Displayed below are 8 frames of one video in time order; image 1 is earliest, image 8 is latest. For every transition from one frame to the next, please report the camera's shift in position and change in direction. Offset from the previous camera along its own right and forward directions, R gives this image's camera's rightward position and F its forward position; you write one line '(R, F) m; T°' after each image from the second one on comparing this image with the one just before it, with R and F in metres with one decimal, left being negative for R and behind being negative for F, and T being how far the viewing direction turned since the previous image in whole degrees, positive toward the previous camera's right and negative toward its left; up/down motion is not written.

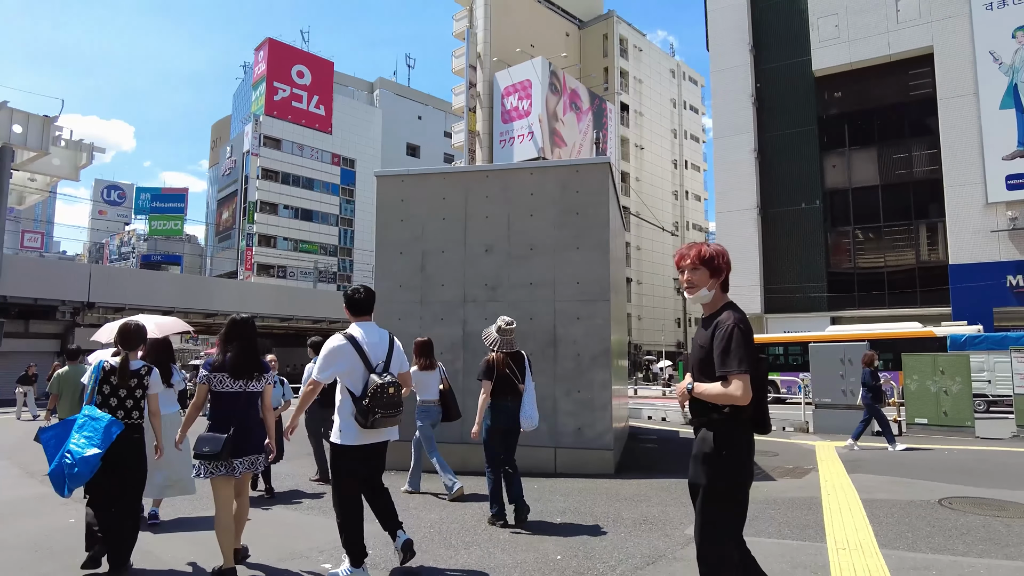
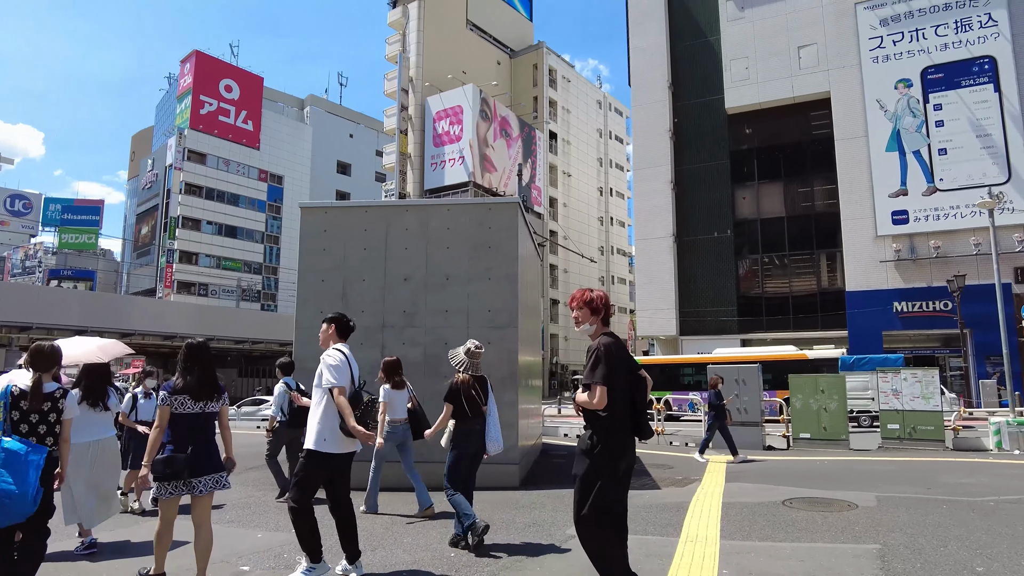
(+0.2, -0.7) m; +6°
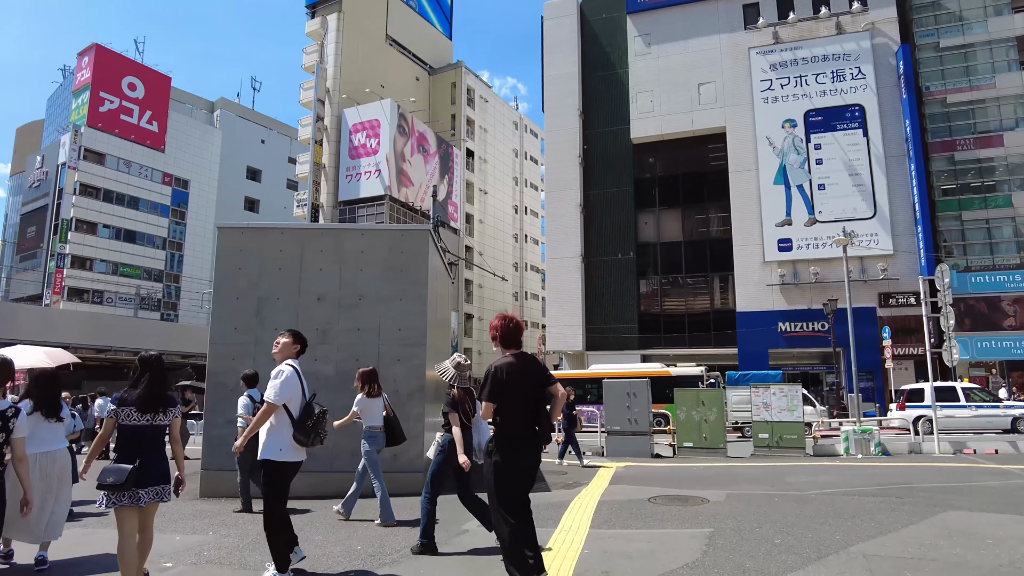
(+0.1, -0.8) m; +7°
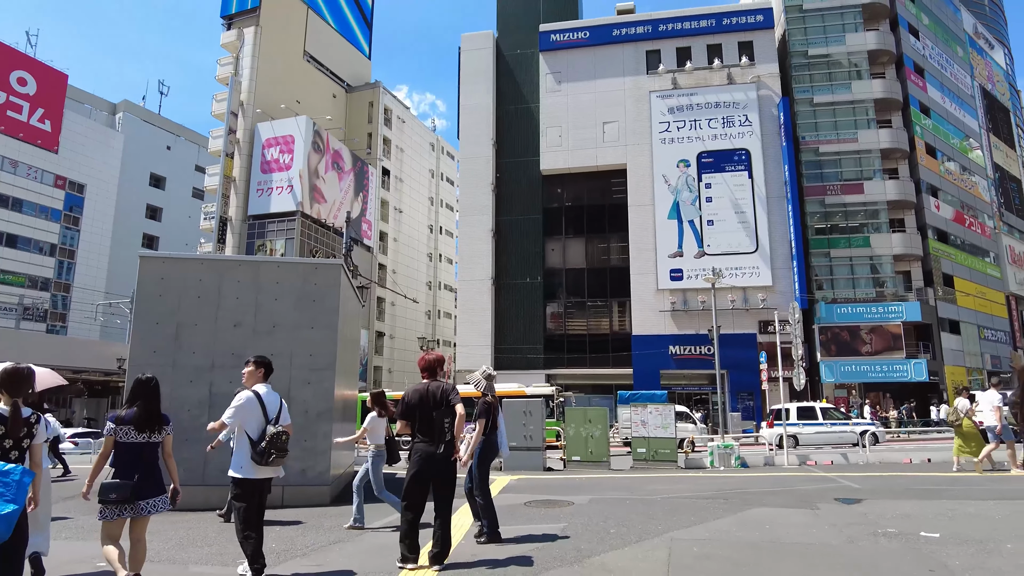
(+0.2, -1.2) m; +7°
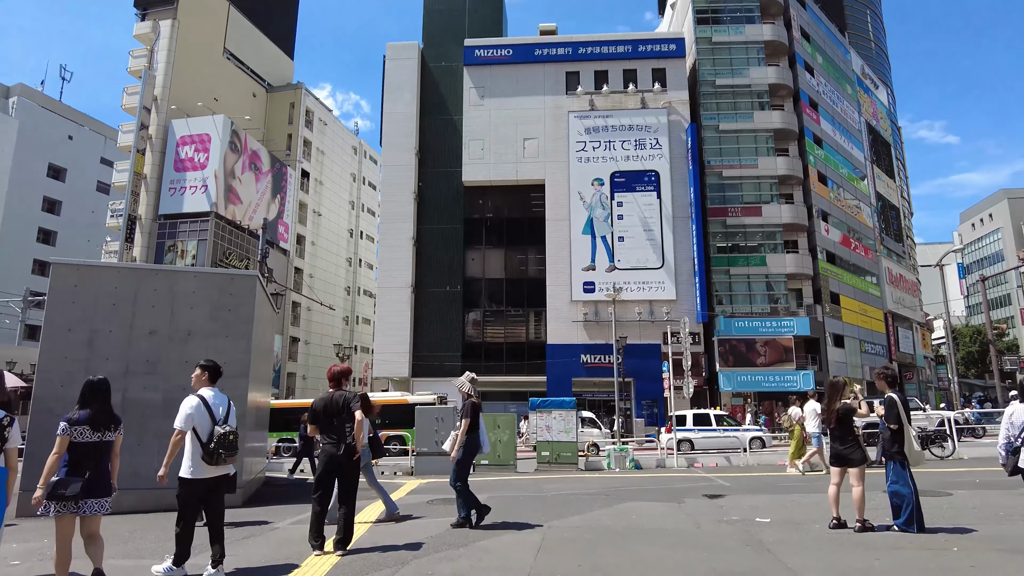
(+0.2, -0.8) m; +7°
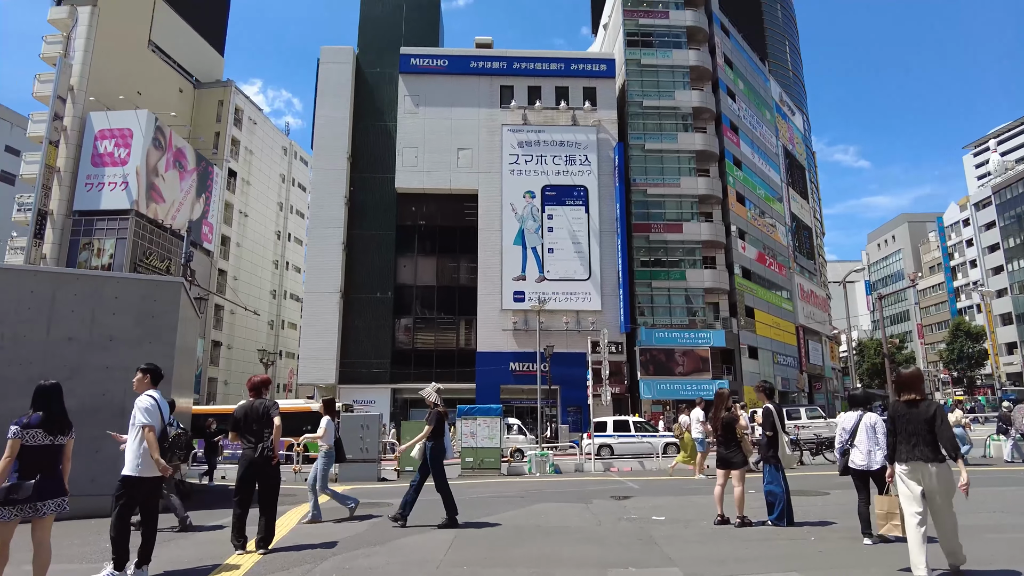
(+0.1, -0.5) m; +6°
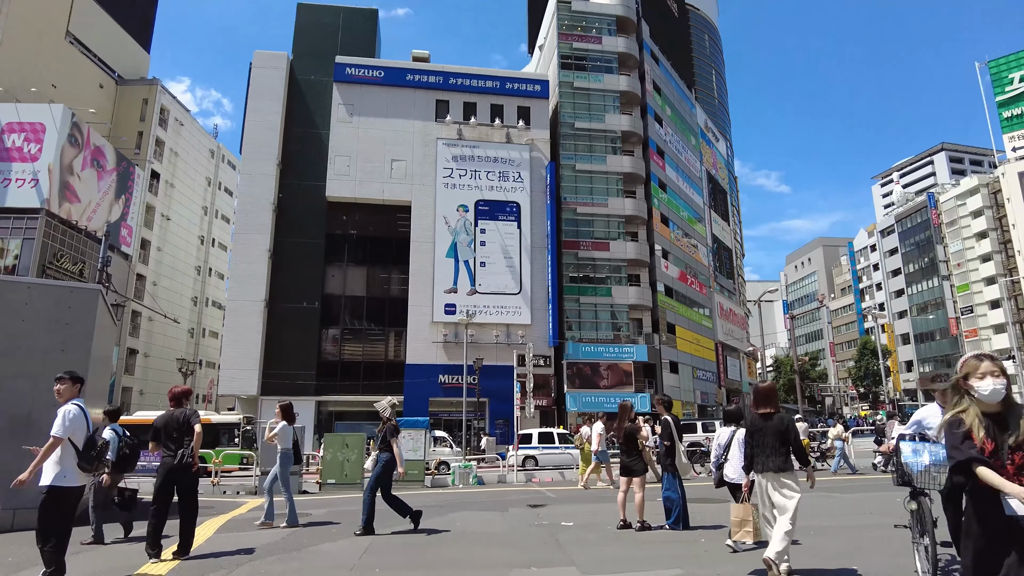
(+0.1, -0.4) m; +6°
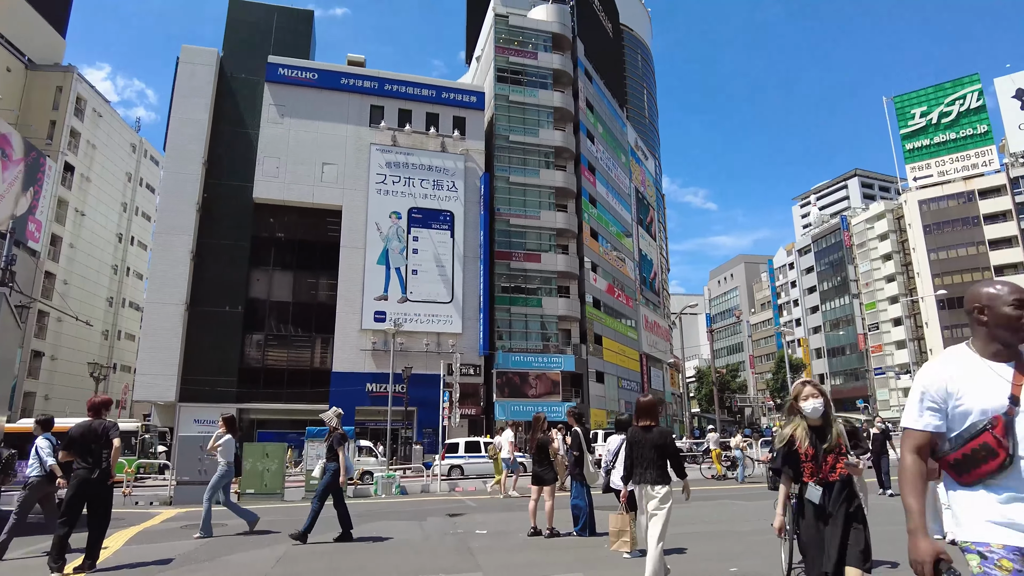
(+0.1, -0.3) m; +6°
